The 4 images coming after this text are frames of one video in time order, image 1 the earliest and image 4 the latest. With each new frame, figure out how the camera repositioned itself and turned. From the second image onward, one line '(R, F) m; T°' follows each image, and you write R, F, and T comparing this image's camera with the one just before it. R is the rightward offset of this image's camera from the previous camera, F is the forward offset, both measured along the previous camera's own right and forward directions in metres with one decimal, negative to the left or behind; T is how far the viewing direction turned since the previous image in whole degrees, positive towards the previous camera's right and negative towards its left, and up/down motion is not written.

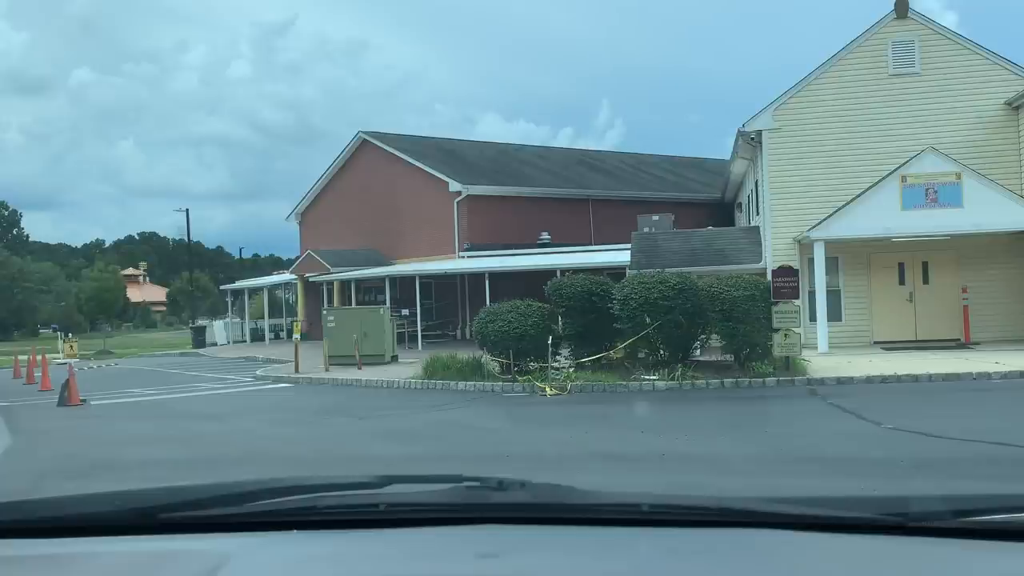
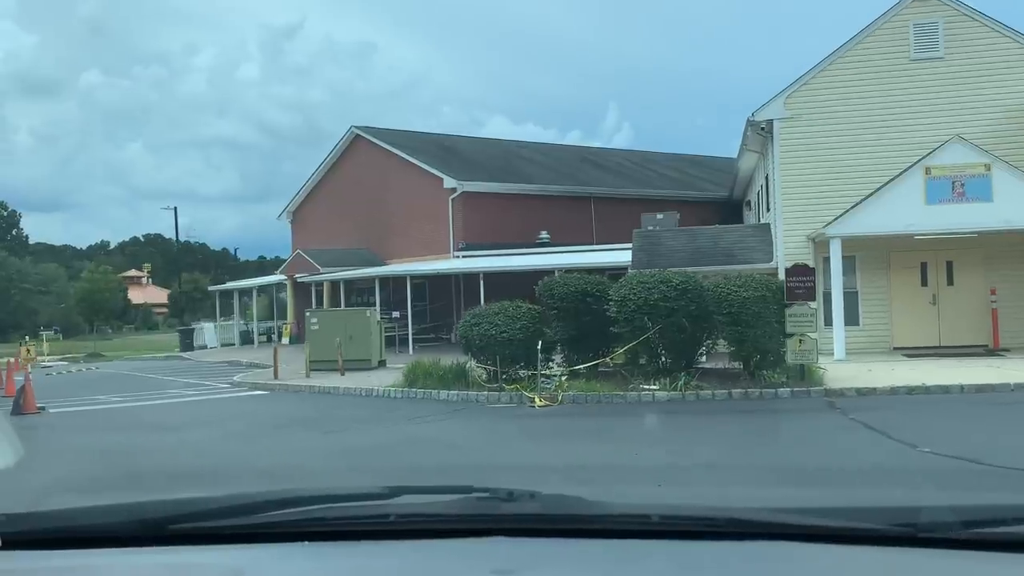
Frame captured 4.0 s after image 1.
(+0.3, +1.0) m; -1°
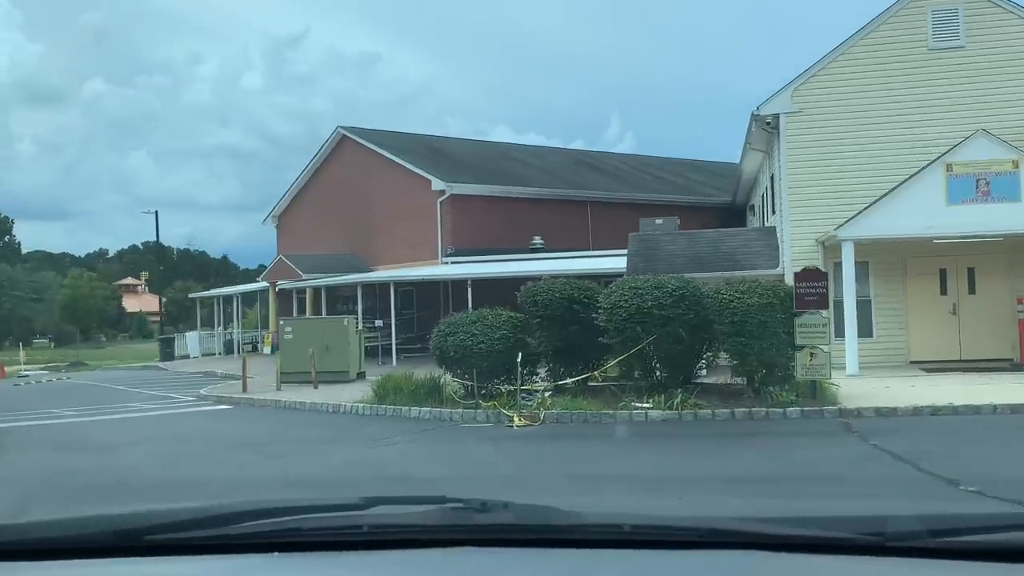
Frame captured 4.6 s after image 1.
(+0.3, +1.0) m; 0°
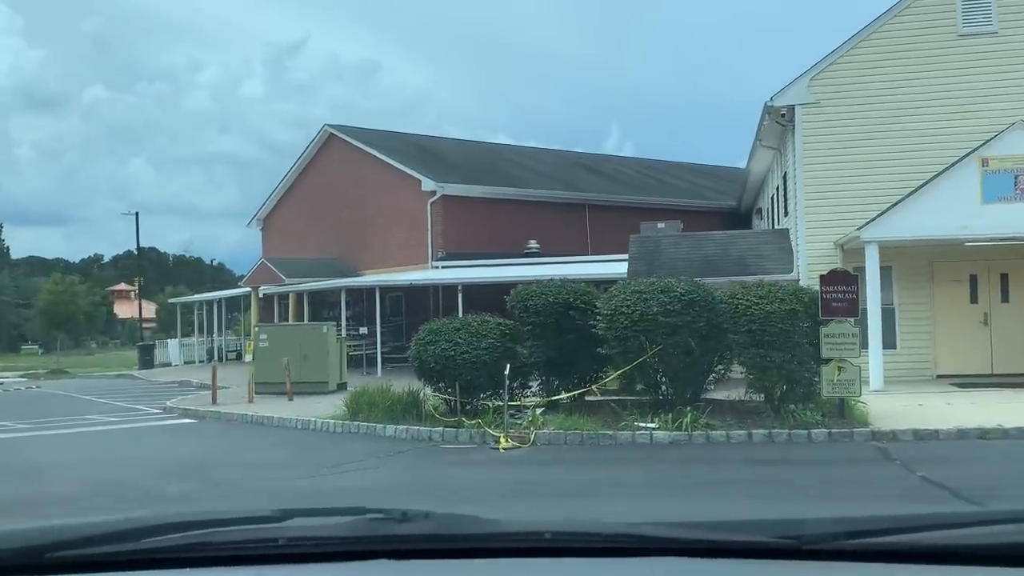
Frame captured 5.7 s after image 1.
(+0.1, +1.0) m; 0°
